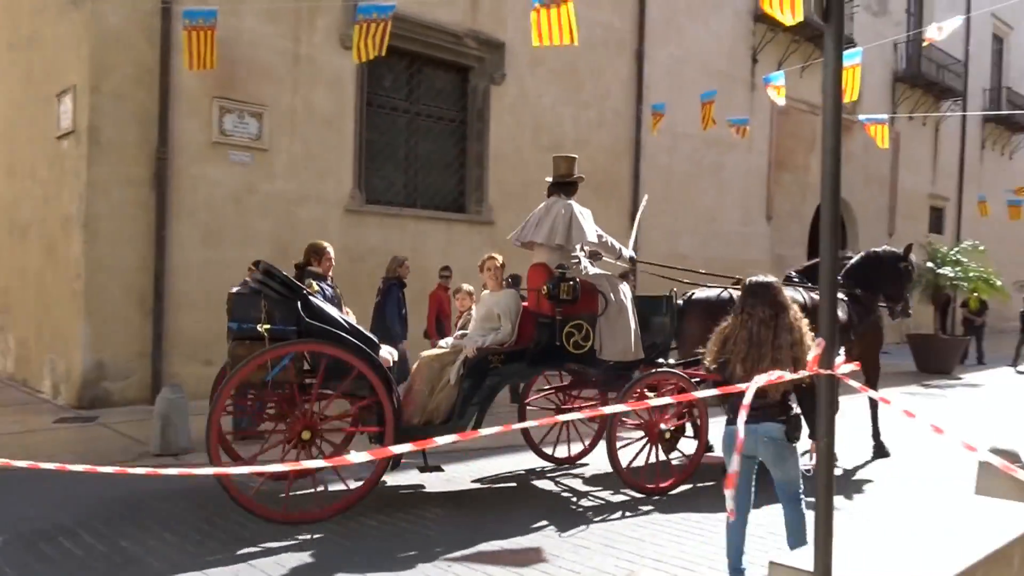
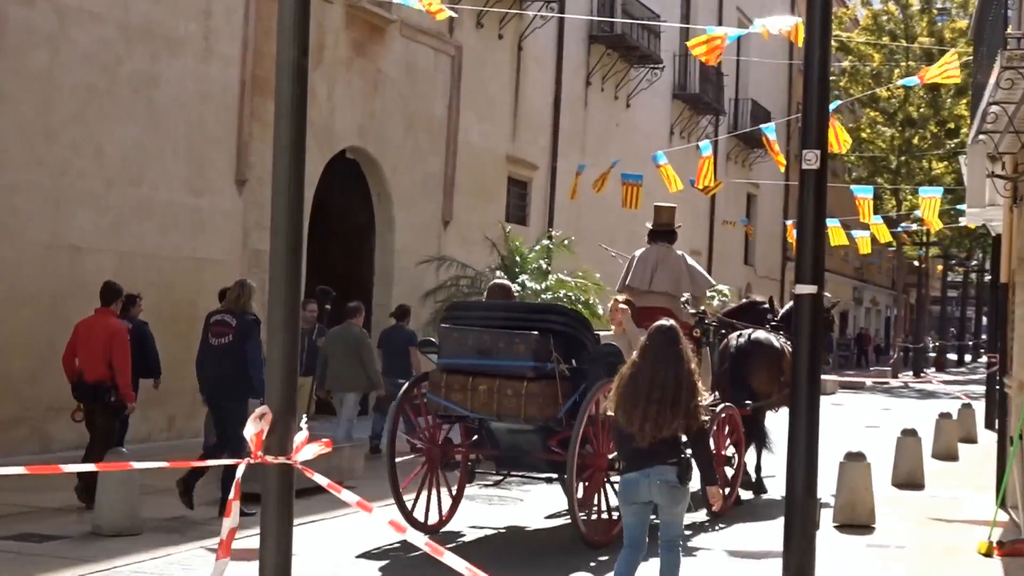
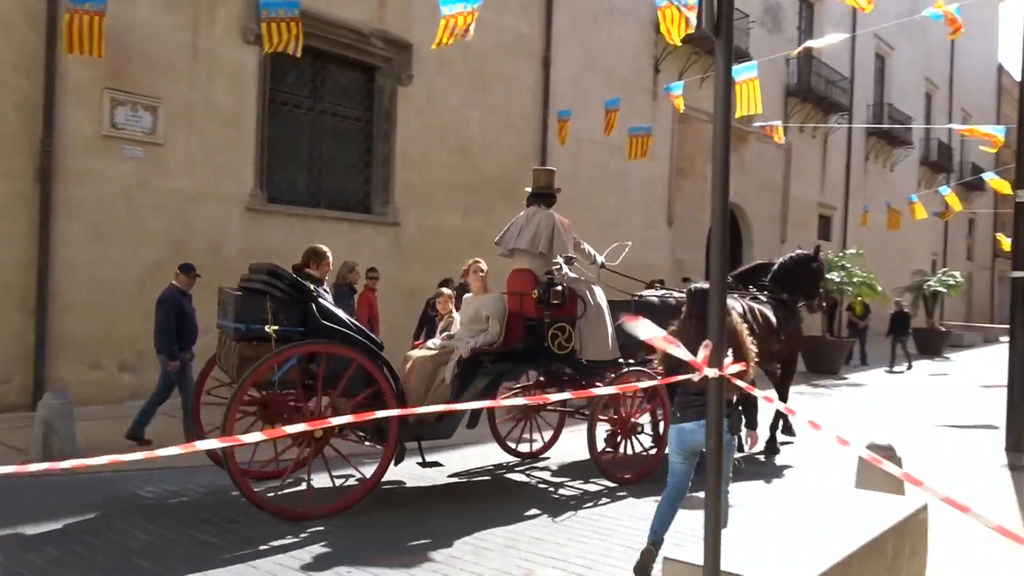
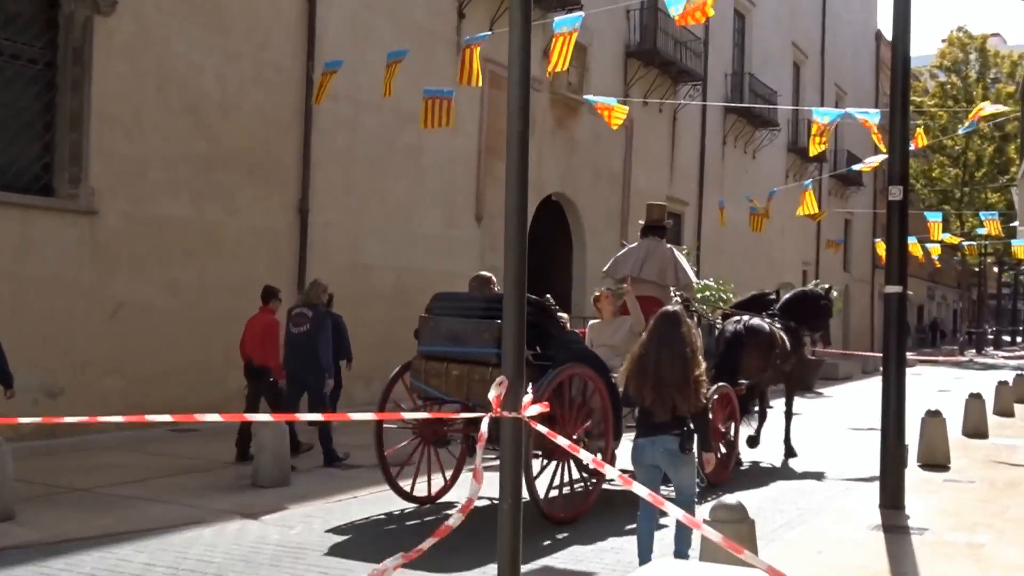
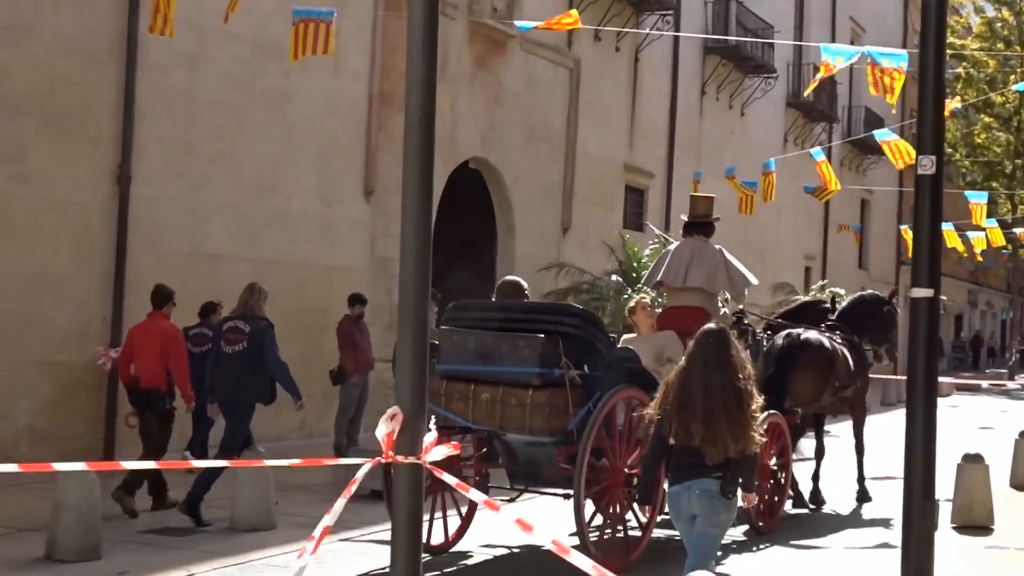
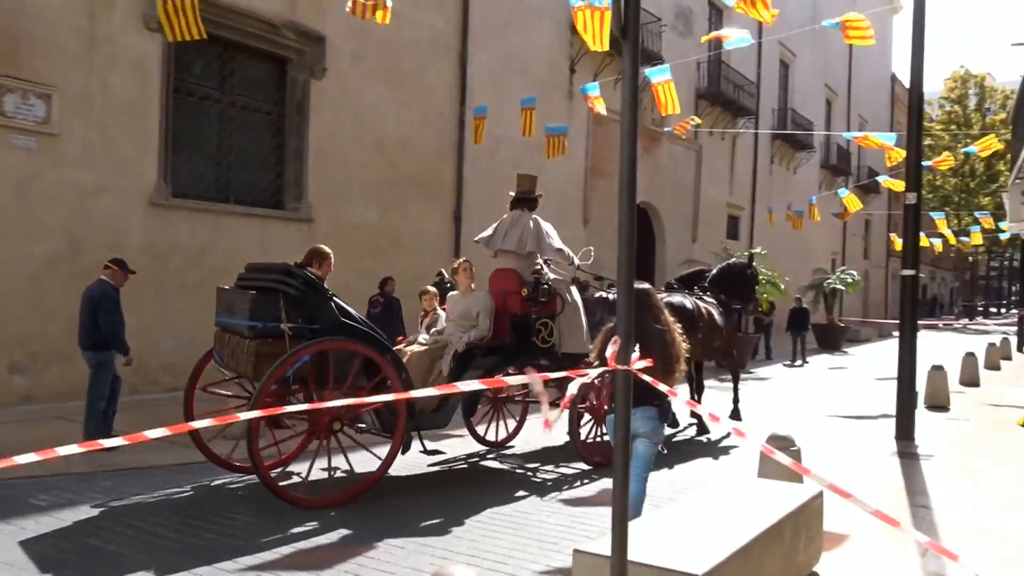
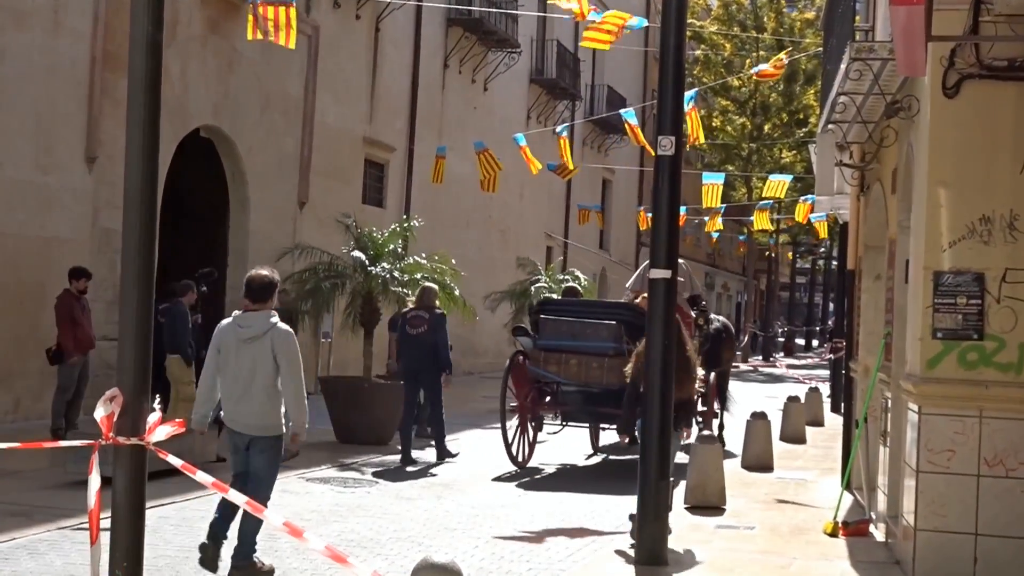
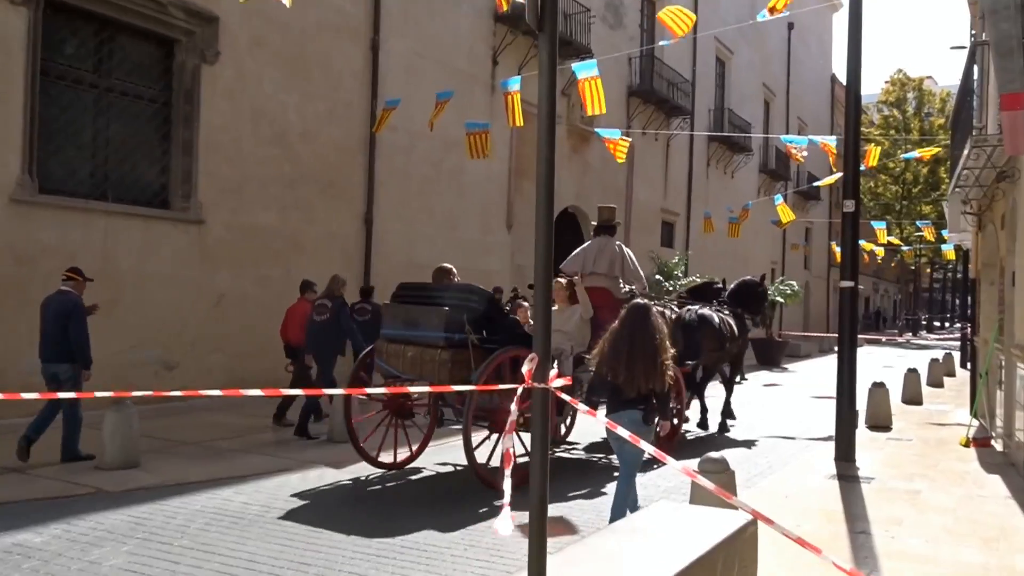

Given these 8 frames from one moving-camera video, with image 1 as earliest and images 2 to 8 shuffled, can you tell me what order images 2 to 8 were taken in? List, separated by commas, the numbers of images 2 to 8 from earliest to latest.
3, 6, 8, 4, 5, 2, 7
